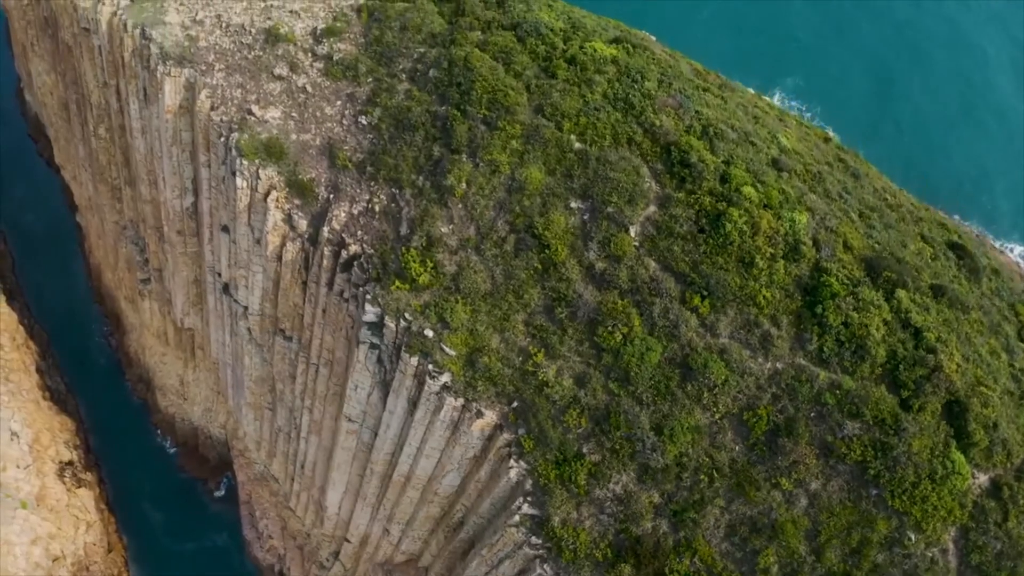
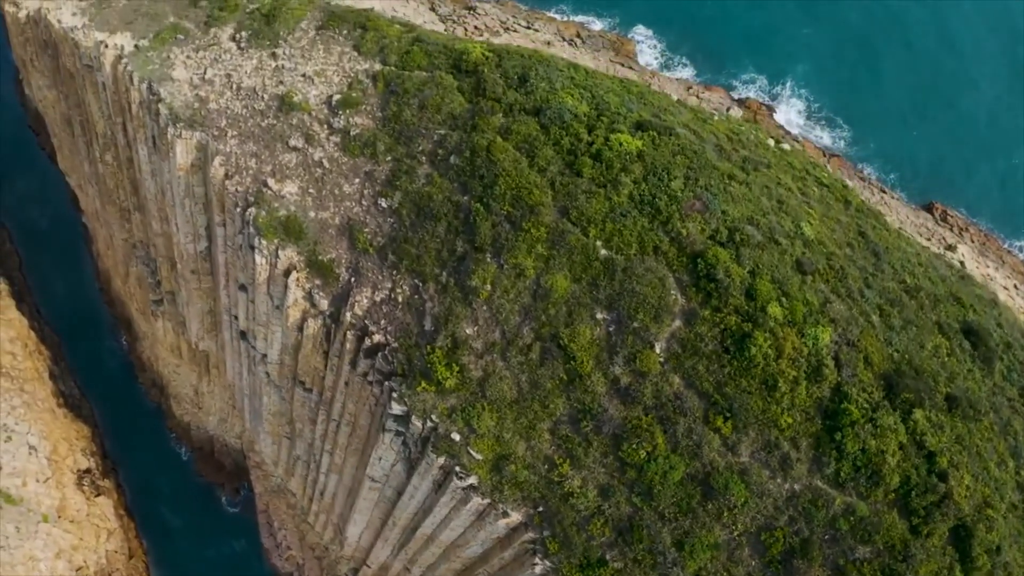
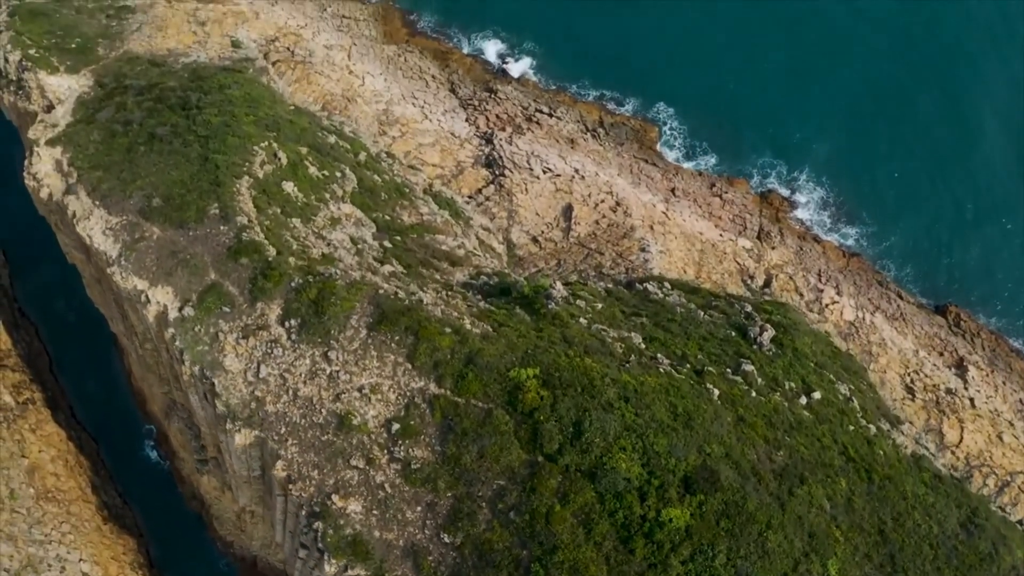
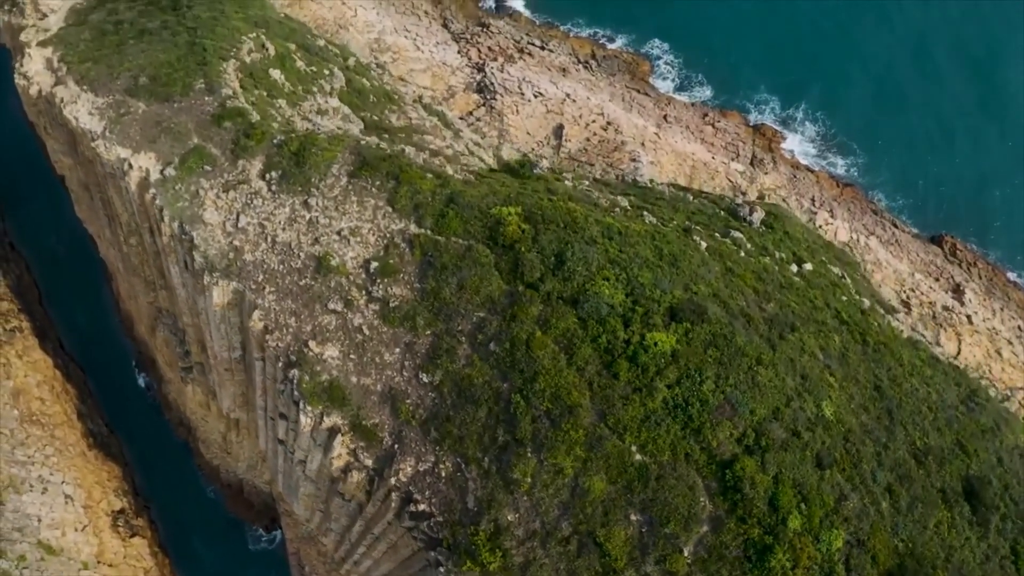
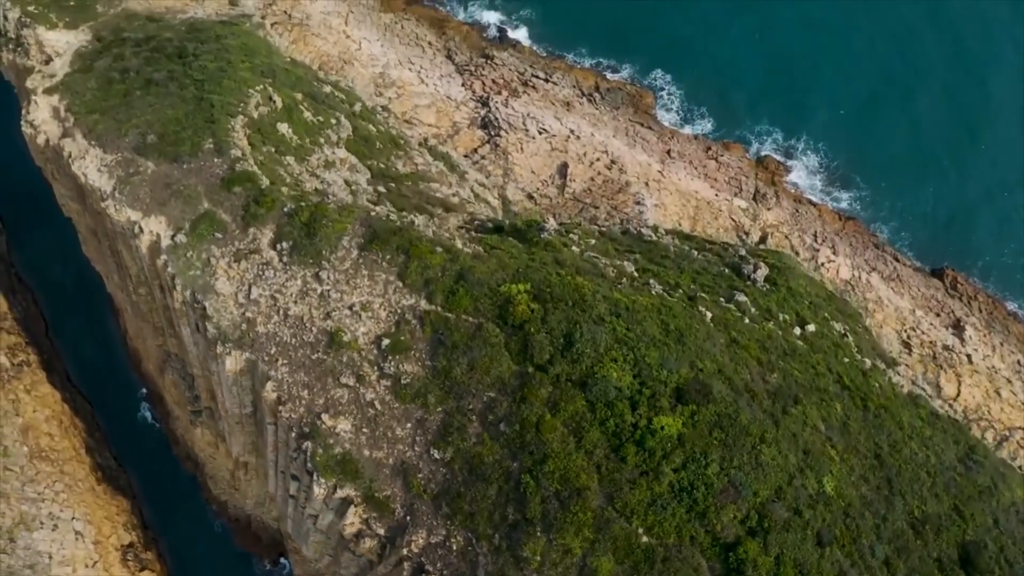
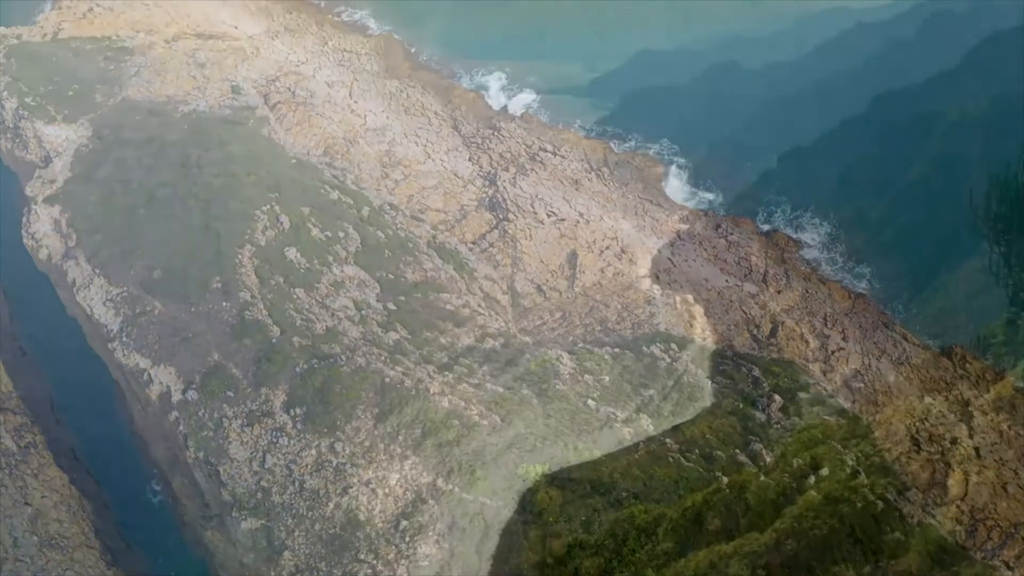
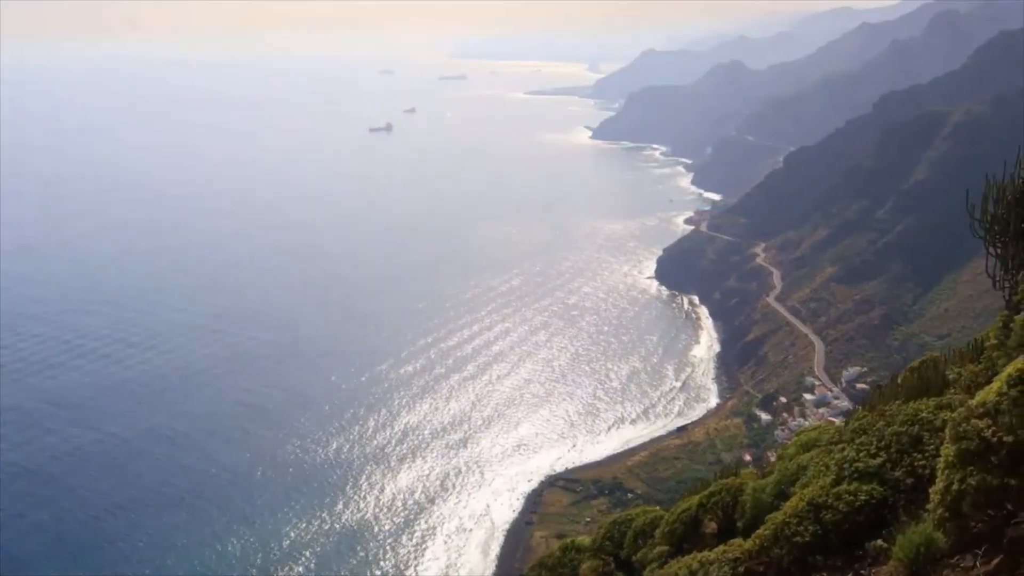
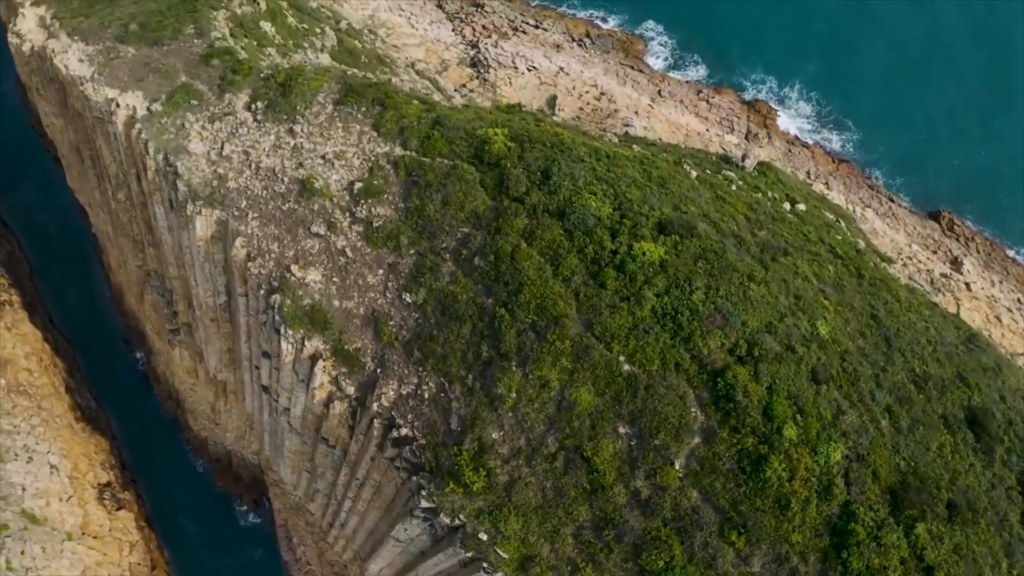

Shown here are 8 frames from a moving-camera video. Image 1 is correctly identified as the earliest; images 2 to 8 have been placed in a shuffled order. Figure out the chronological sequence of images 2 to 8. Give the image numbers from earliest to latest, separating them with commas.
2, 8, 4, 5, 3, 6, 7
